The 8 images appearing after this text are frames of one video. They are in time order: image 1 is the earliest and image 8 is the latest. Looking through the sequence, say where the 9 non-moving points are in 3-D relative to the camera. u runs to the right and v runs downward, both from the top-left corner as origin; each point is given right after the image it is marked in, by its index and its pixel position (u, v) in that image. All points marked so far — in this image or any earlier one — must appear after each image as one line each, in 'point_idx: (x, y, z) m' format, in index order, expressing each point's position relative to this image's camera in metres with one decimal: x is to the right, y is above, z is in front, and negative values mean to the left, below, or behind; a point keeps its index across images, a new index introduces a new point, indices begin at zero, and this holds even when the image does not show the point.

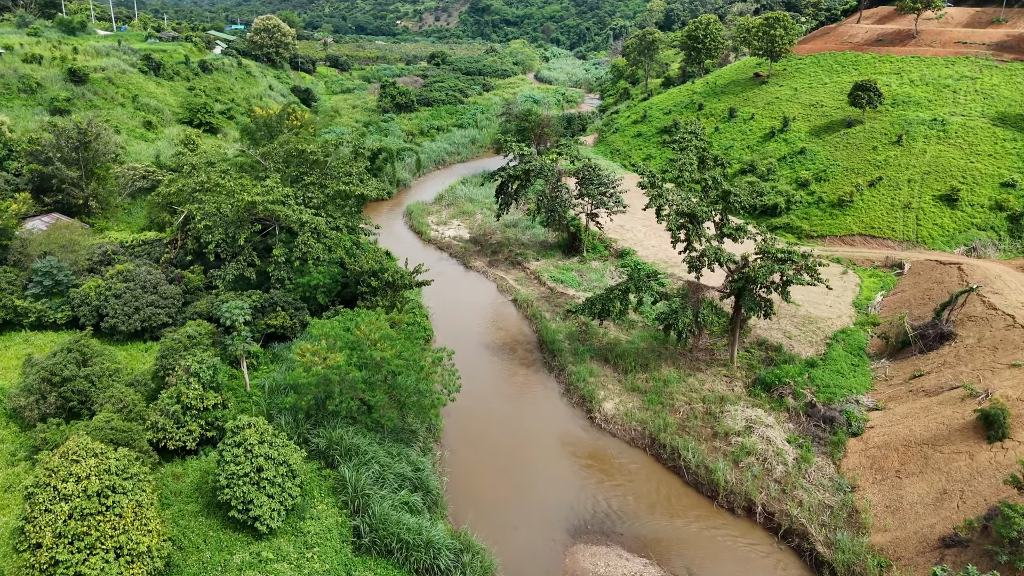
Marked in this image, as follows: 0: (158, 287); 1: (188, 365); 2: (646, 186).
0: (-7.8, 0.0, +16.1) m
1: (-5.9, -1.4, +13.2) m
2: (+3.1, +2.3, +16.5) m
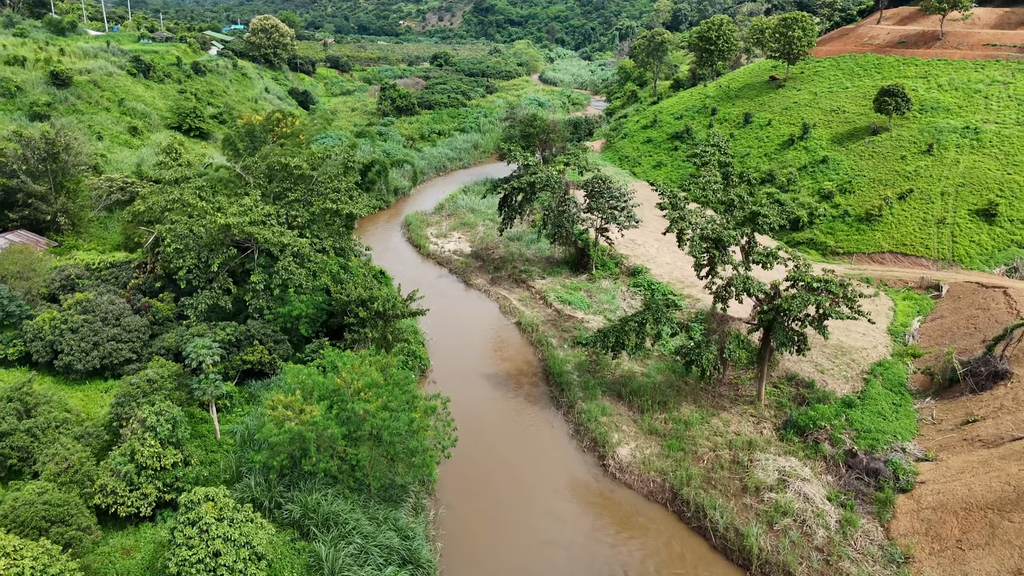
0: (-7.7, -0.6, +14.5) m
1: (-5.8, -2.0, +11.5) m
2: (+3.1, +1.6, +14.8) m
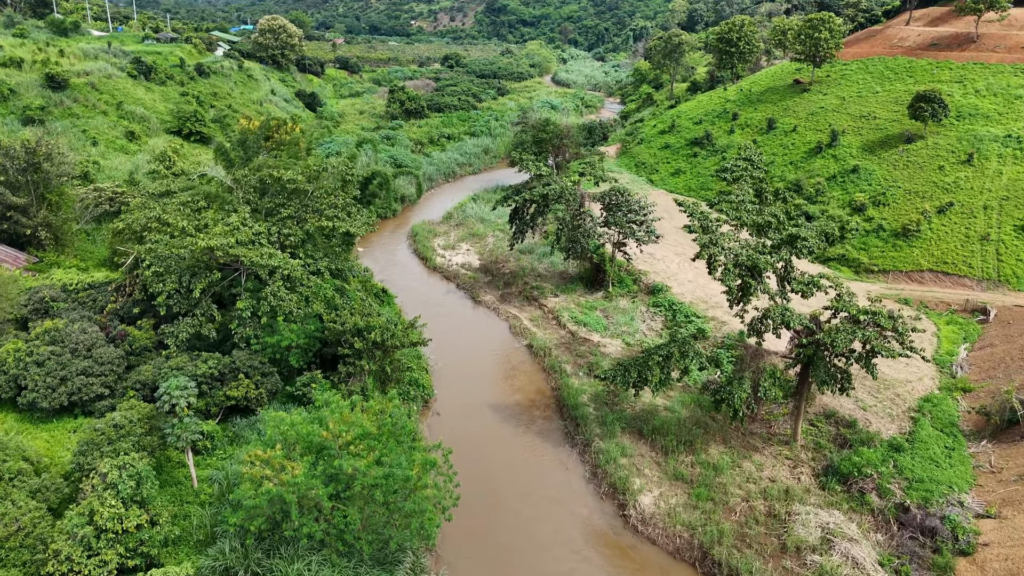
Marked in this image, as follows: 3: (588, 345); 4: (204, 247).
0: (-7.5, -1.1, +13.2) m
1: (-5.6, -2.5, +10.2) m
2: (+3.4, +1.1, +13.4) m
3: (+2.0, -1.5, +19.0) m
4: (-5.4, +0.7, +12.9) m
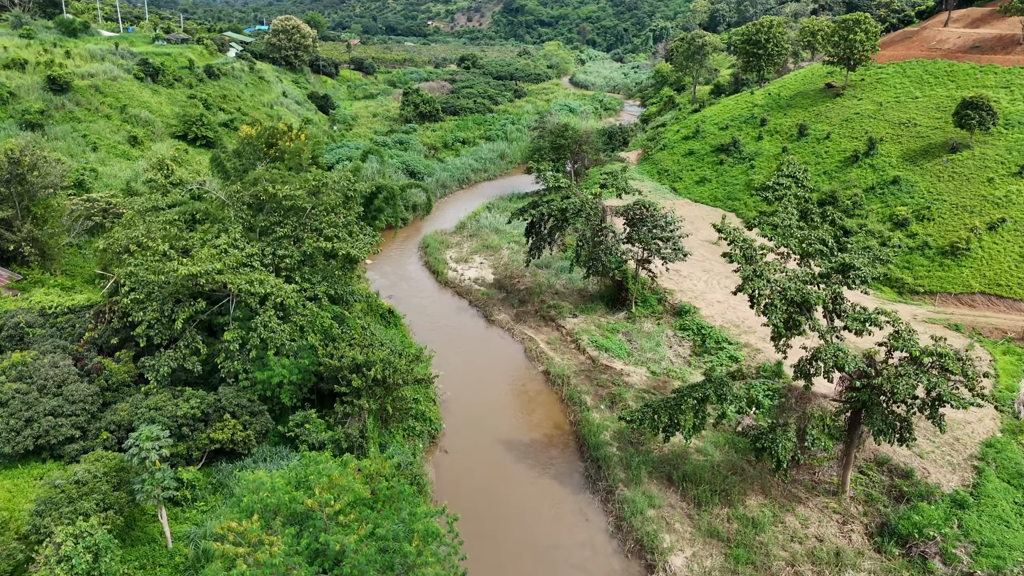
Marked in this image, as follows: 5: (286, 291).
0: (-7.3, -1.6, +11.9) m
1: (-5.5, -3.0, +8.9) m
2: (+3.6, +0.5, +11.9) m
3: (+2.3, -2.0, +17.5) m
4: (-5.2, +0.2, +11.6) m
5: (-4.0, 0.0, +12.9) m
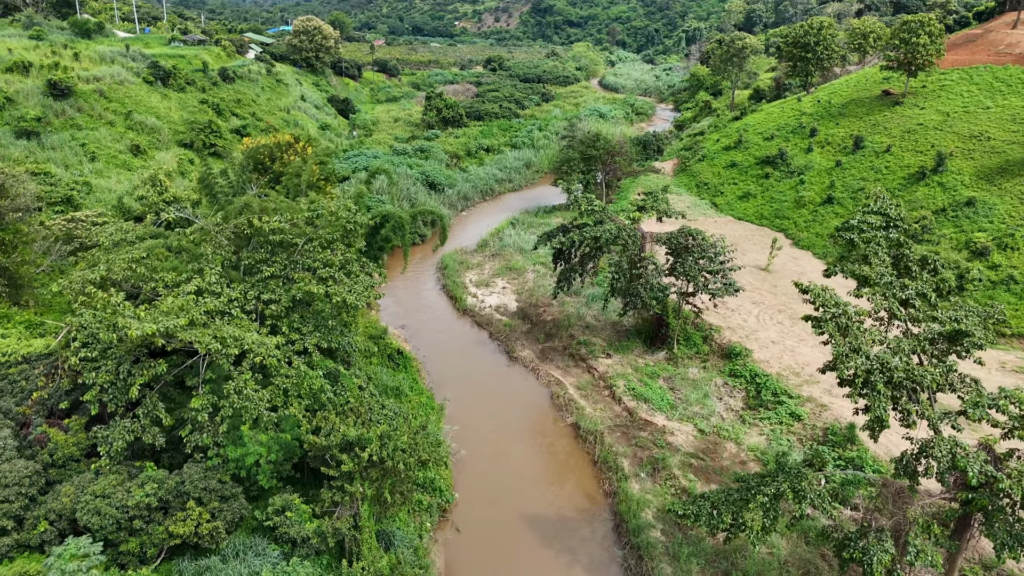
0: (-6.9, -2.4, +9.9) m
1: (-5.2, -3.8, +6.8) m
2: (+4.0, -0.4, +9.5) m
3: (+2.9, -2.9, +15.1) m
4: (-4.8, -0.6, +9.5) m
5: (-3.6, -0.9, +10.8) m
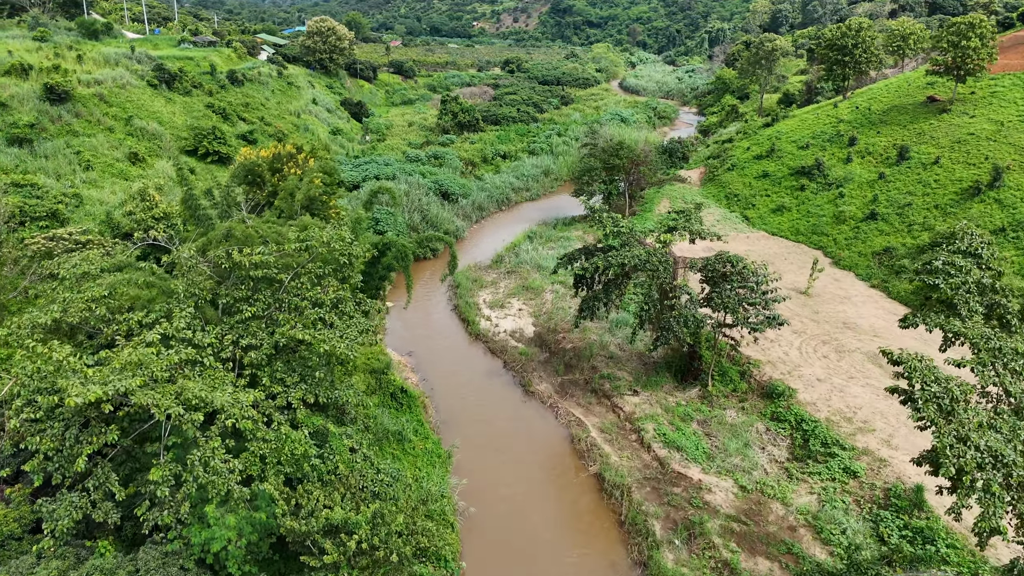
0: (-6.8, -2.9, +8.3) m
1: (-5.1, -4.4, +5.2) m
2: (+4.2, -1.1, +7.7) m
3: (+3.2, -3.6, +13.4) m
4: (-4.6, -1.2, +7.9) m
5: (-3.4, -1.5, +9.2) m
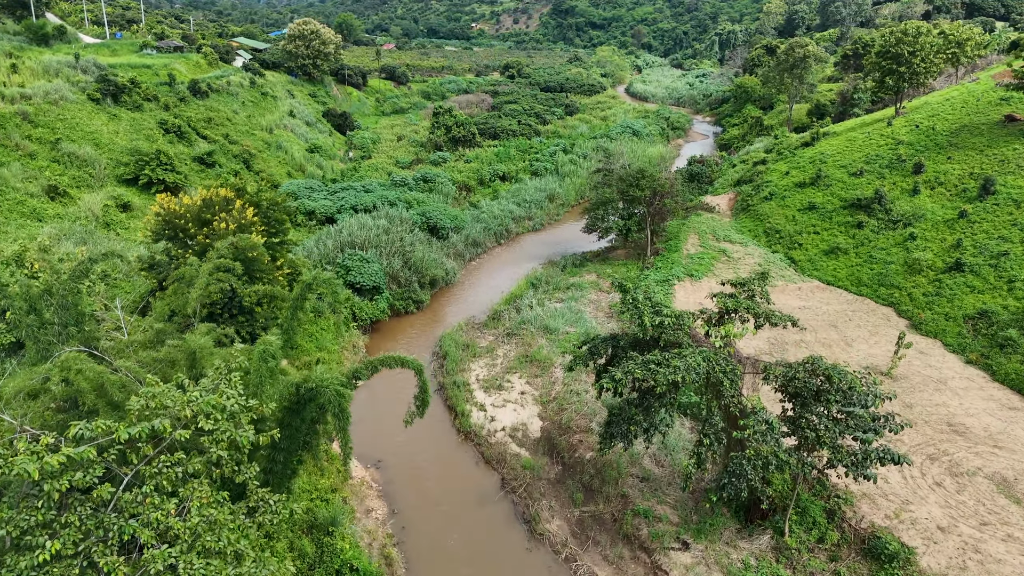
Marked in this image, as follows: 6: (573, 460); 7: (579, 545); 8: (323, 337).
0: (-6.7, -4.7, +3.8) m
1: (-5.1, -6.2, +0.7) m
2: (+4.2, -2.9, +3.1) m
3: (+3.2, -5.4, +8.8) m
4: (-4.6, -3.0, +3.4) m
5: (-3.4, -3.3, +4.6) m
6: (+1.2, -3.4, +14.2) m
7: (+1.1, -4.4, +12.5) m
8: (-4.6, -1.2, +17.8) m
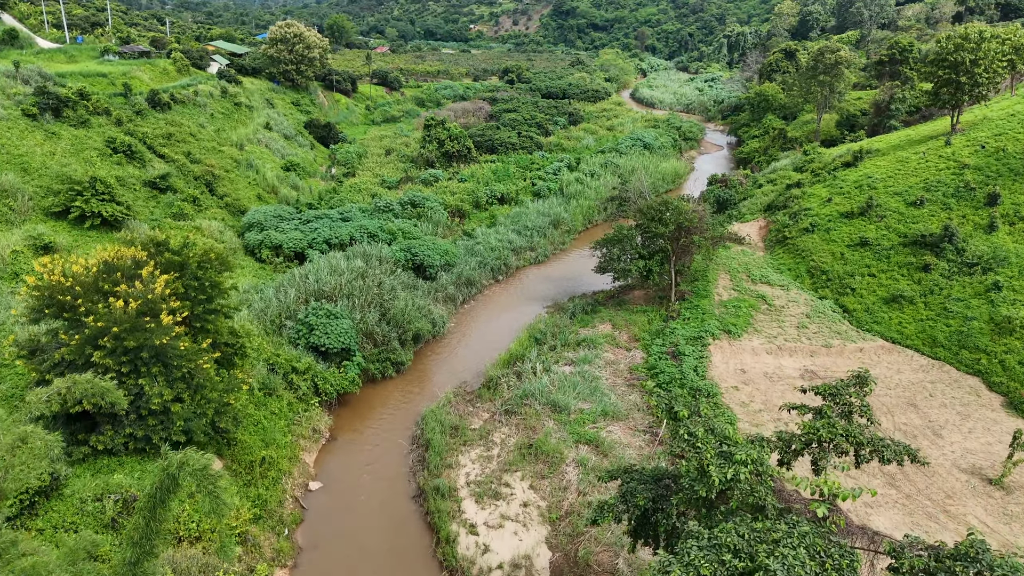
0: (-6.7, -6.2, 0.0) m
1: (-5.1, -7.7, -3.1) m
2: (+4.2, -4.3, -0.6) m
3: (+3.2, -6.9, +5.1) m
4: (-4.6, -4.4, -0.4) m
5: (-3.4, -4.7, +0.9) m
6: (+1.2, -4.8, +10.4) m
7: (+1.1, -5.8, +8.8) m
8: (-4.6, -2.6, +14.0) m
